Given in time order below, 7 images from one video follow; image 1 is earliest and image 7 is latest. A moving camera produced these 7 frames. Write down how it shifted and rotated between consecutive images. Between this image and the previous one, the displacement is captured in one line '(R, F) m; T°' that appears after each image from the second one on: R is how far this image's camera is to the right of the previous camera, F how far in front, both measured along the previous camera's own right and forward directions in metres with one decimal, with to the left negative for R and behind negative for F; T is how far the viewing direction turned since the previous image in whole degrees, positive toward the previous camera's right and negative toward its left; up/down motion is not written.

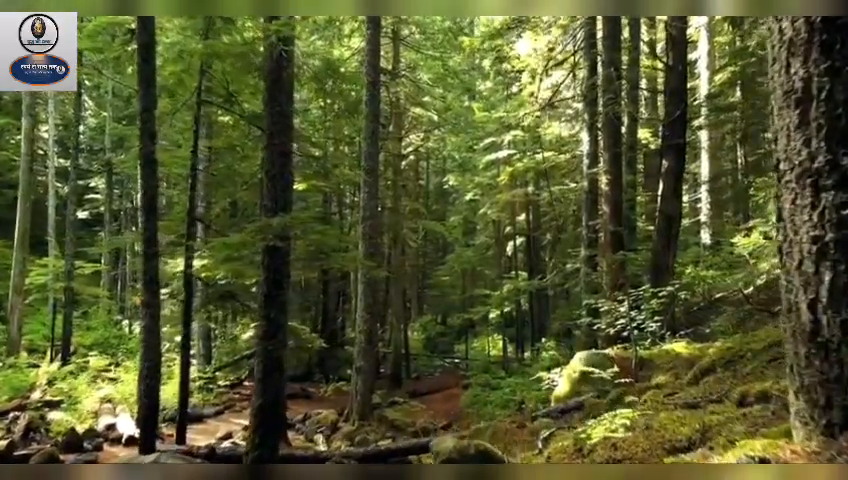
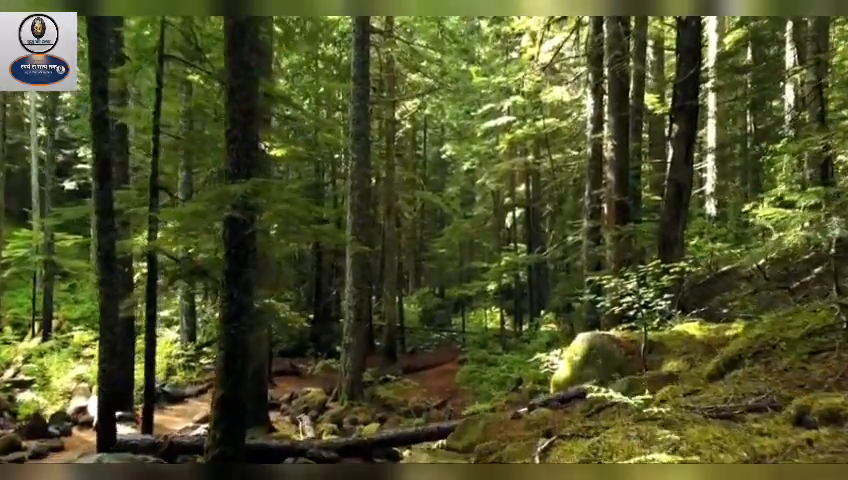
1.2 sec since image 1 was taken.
(+0.1, +0.4) m; 0°
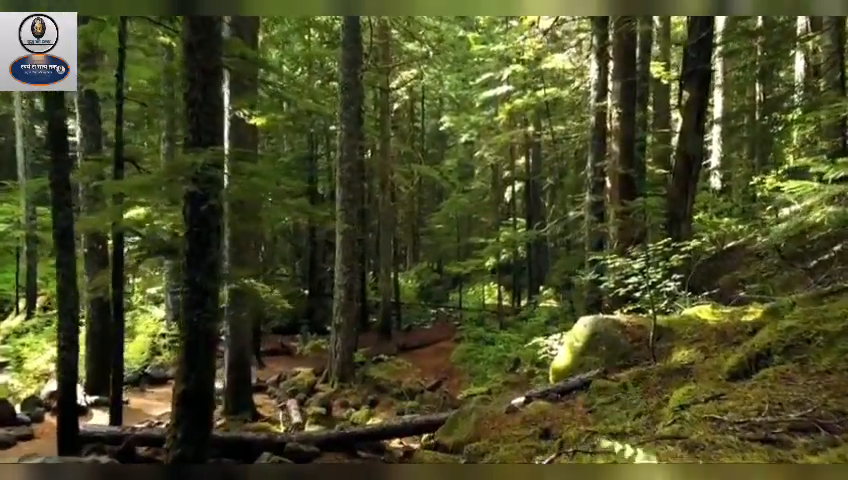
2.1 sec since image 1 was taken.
(+0.1, +0.3) m; 0°
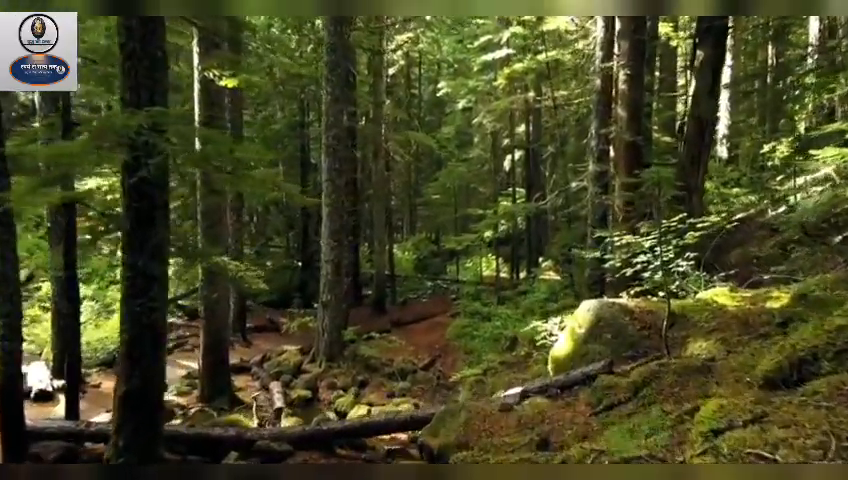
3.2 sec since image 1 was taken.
(+0.1, +0.4) m; 0°
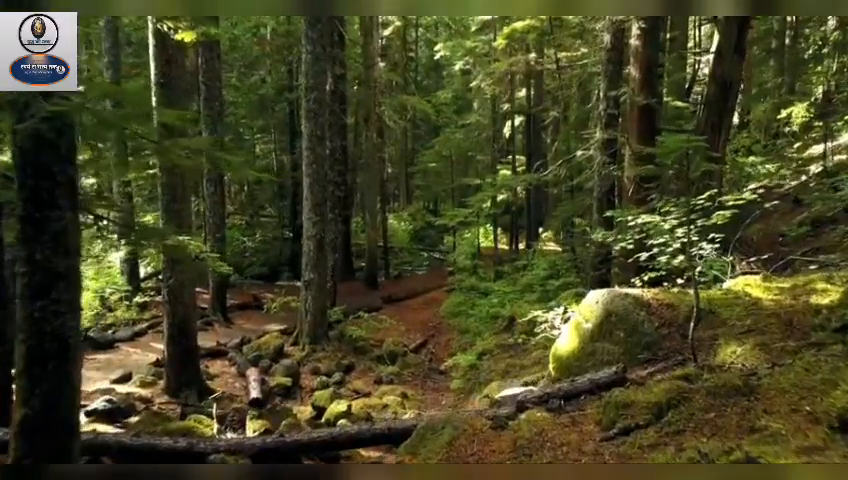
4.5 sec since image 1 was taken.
(+0.1, +0.5) m; 0°
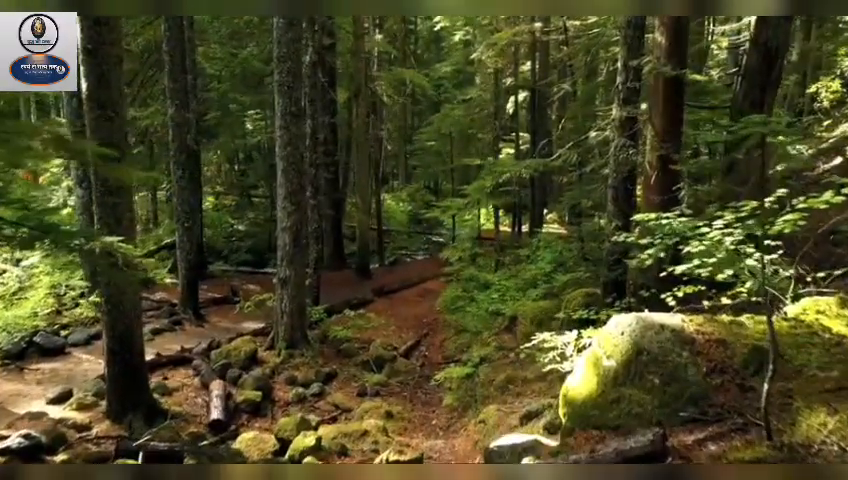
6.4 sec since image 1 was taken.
(+0.1, +0.7) m; 0°
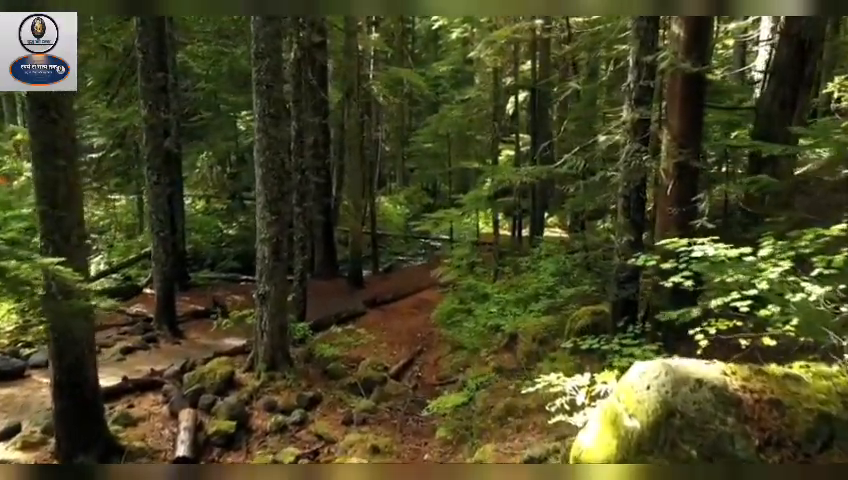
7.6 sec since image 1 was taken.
(+0.1, +0.4) m; 0°
